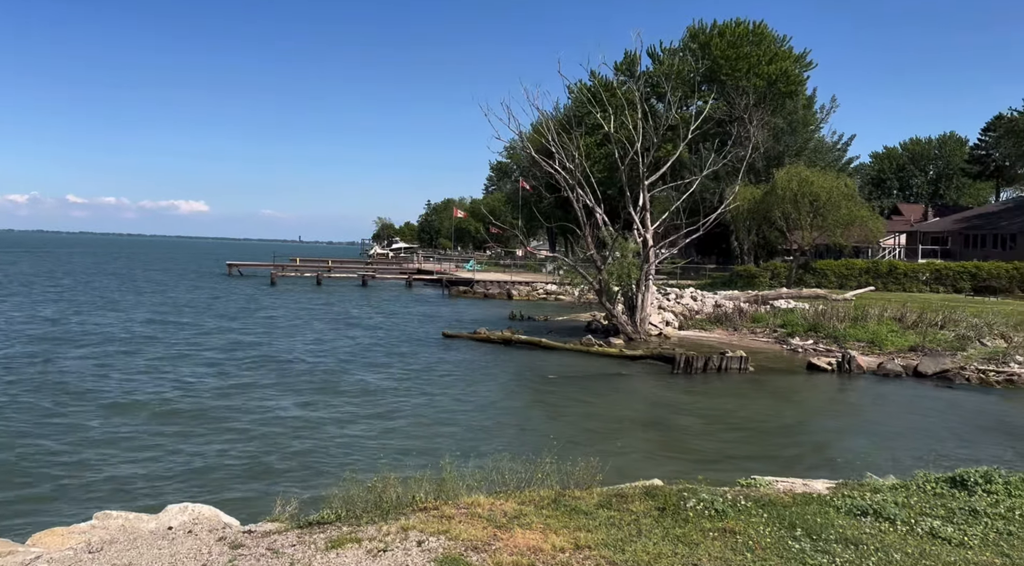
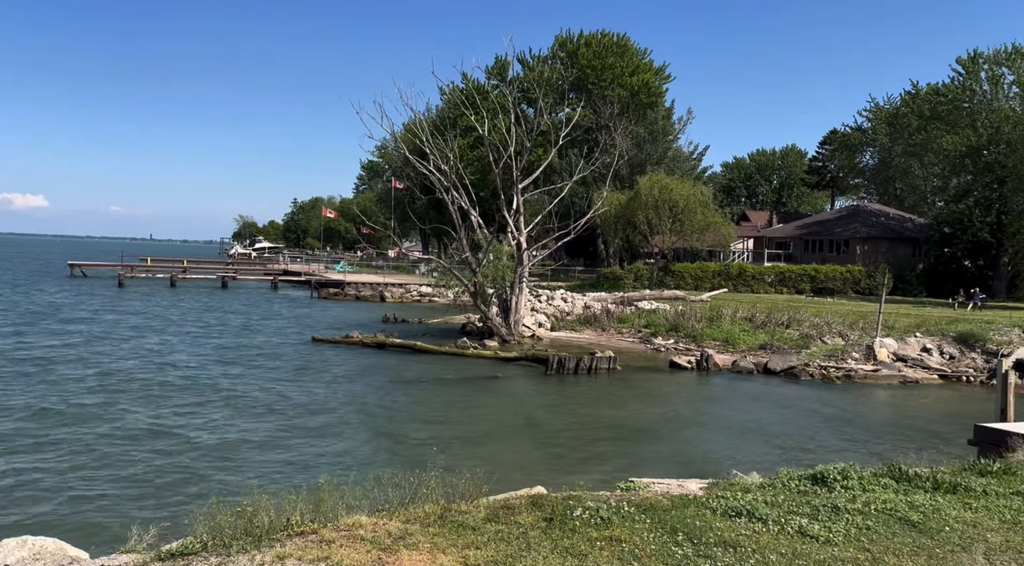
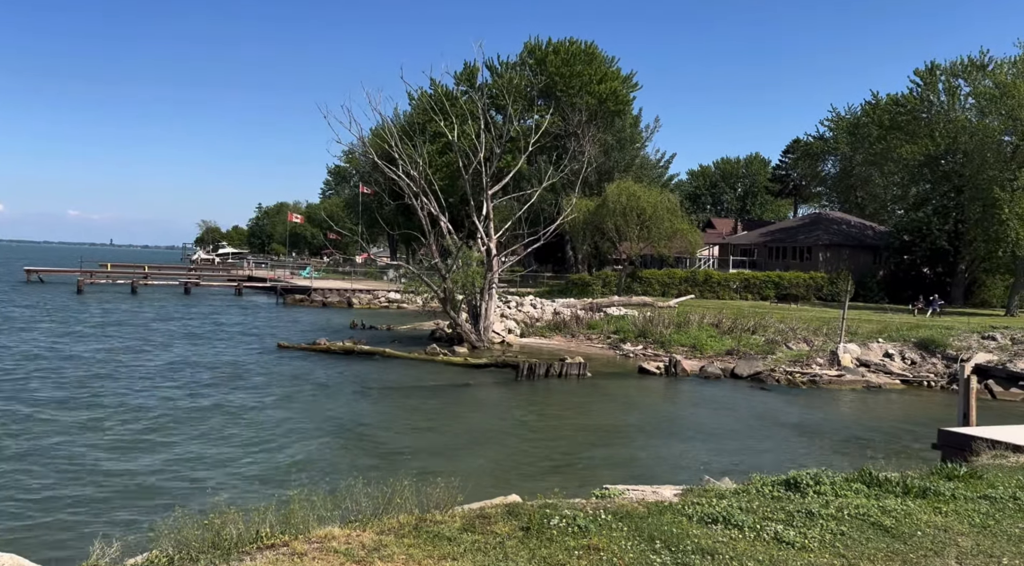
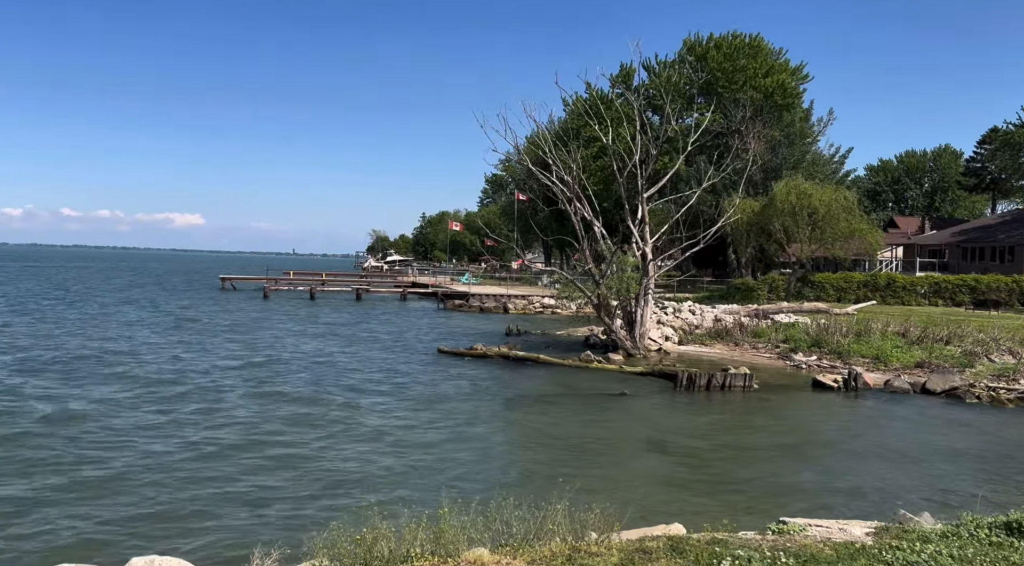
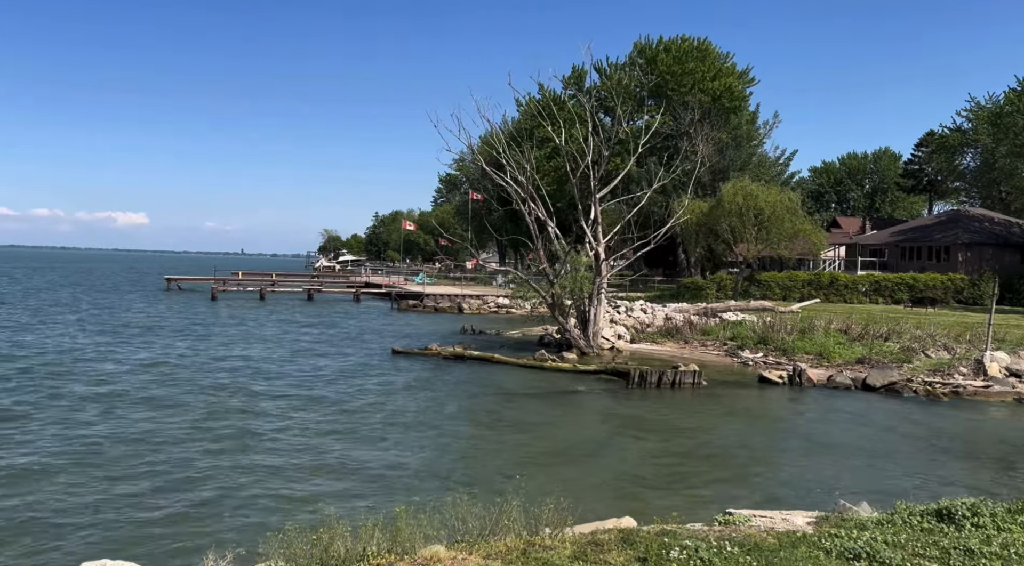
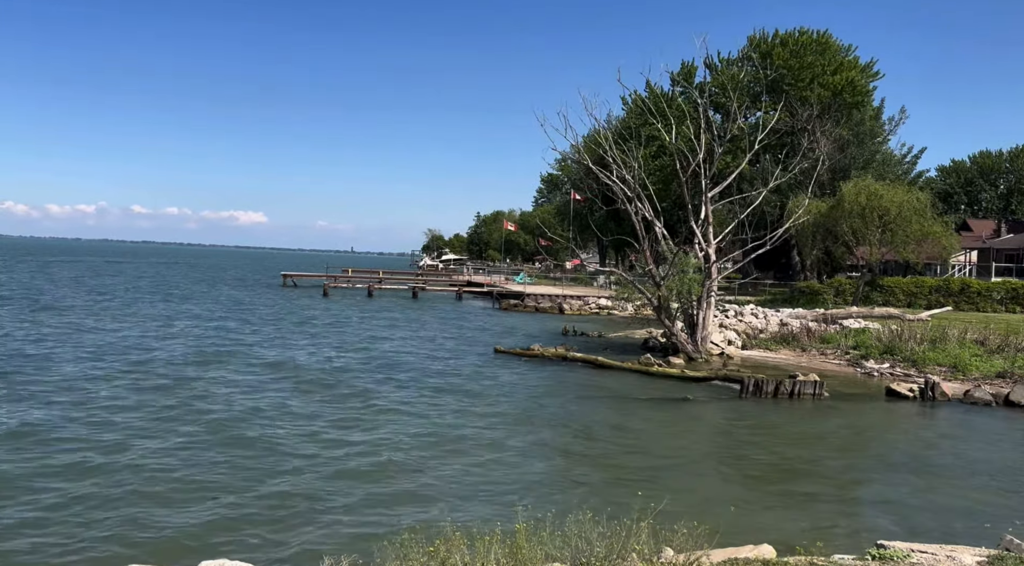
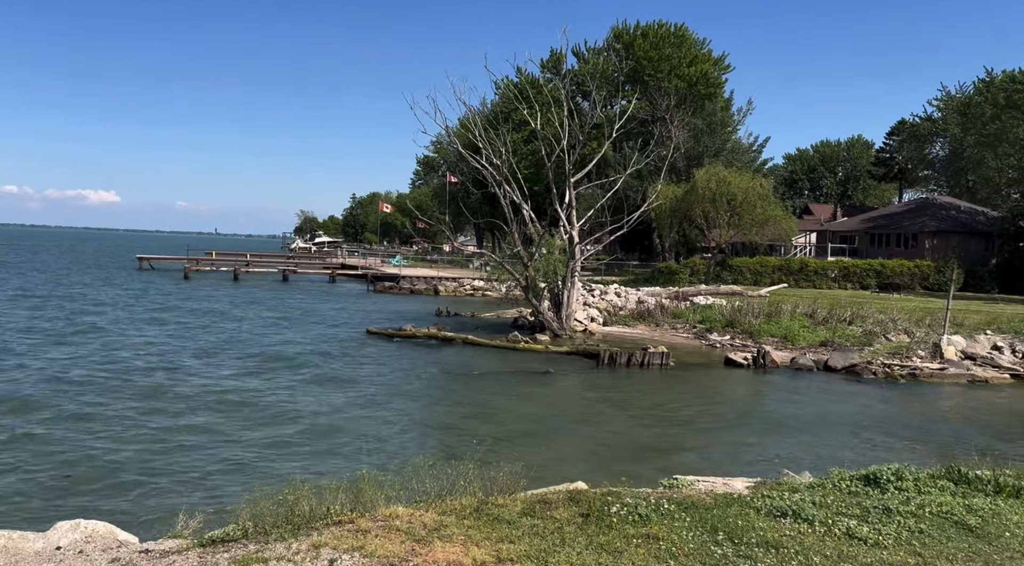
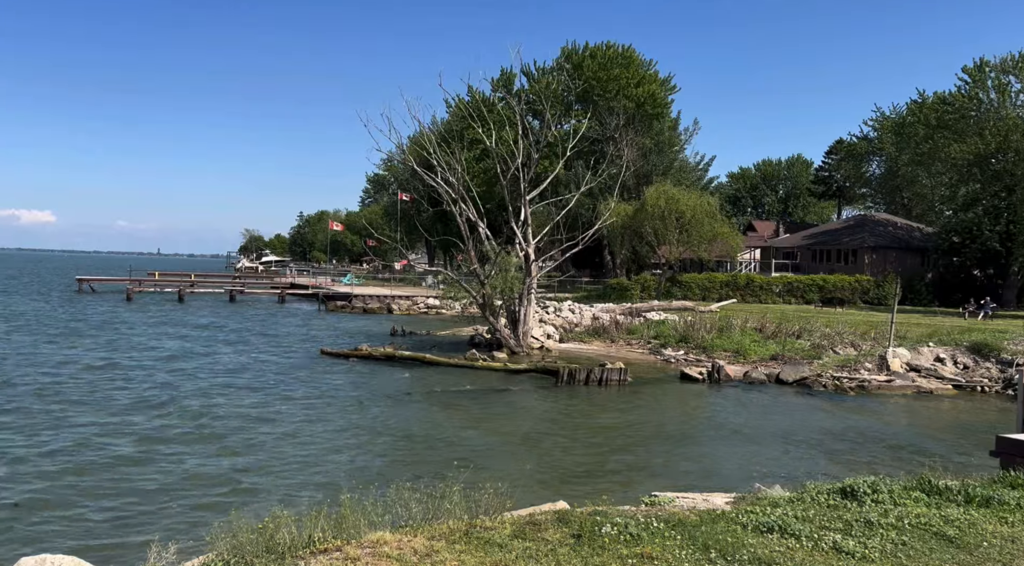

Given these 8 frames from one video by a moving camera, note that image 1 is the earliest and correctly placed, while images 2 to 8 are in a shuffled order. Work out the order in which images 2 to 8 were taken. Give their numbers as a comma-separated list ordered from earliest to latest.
7, 2, 3, 8, 5, 4, 6
